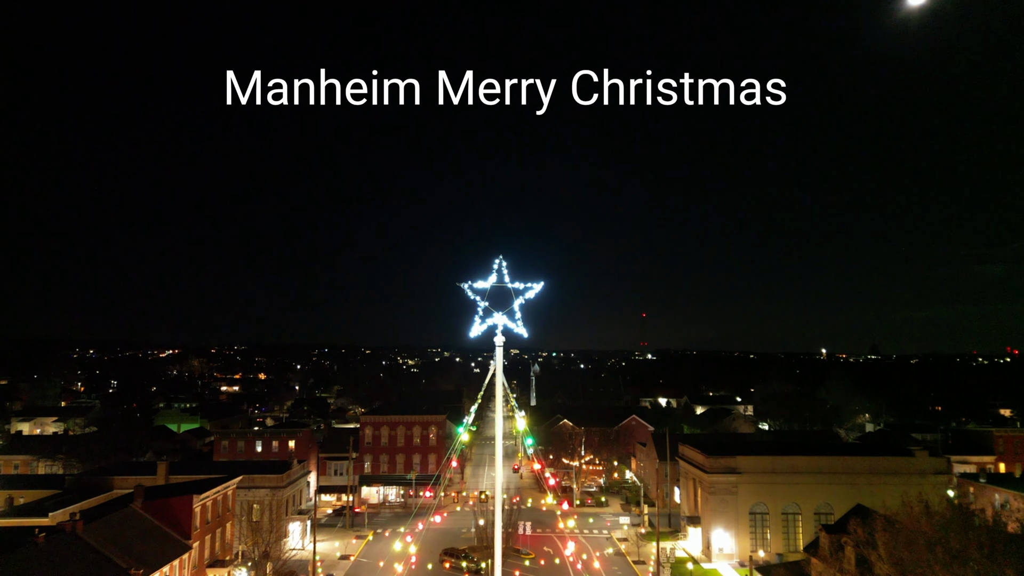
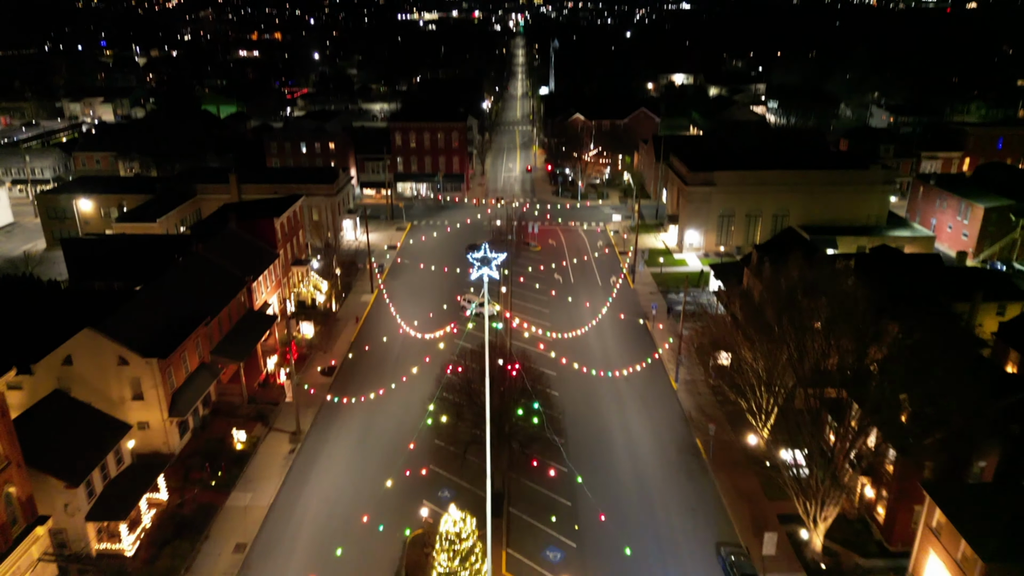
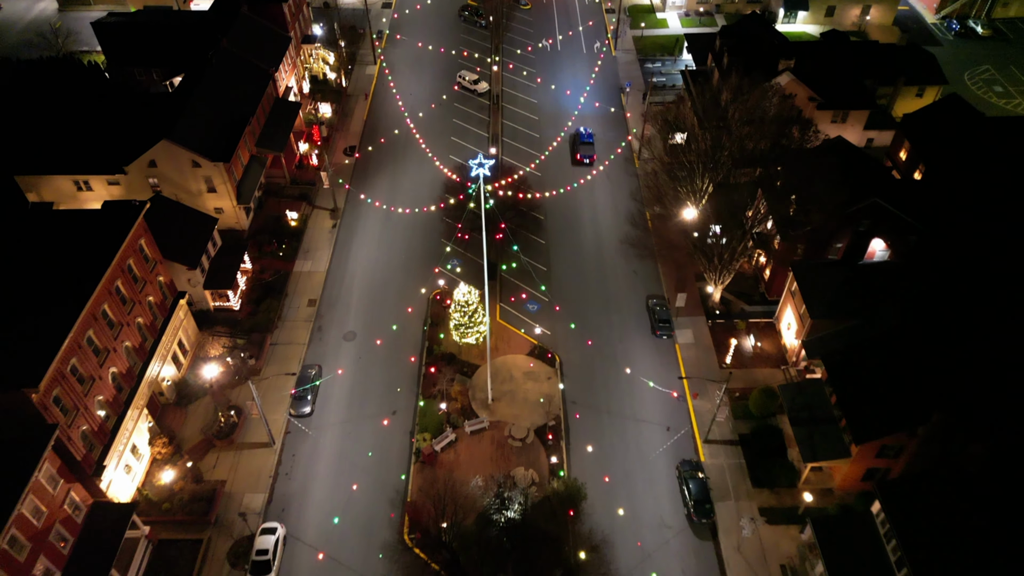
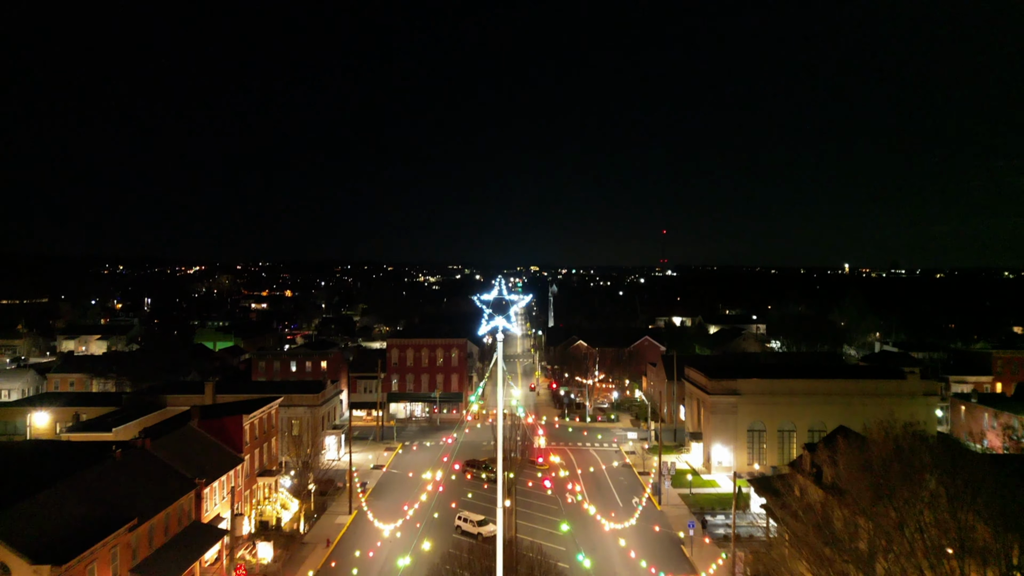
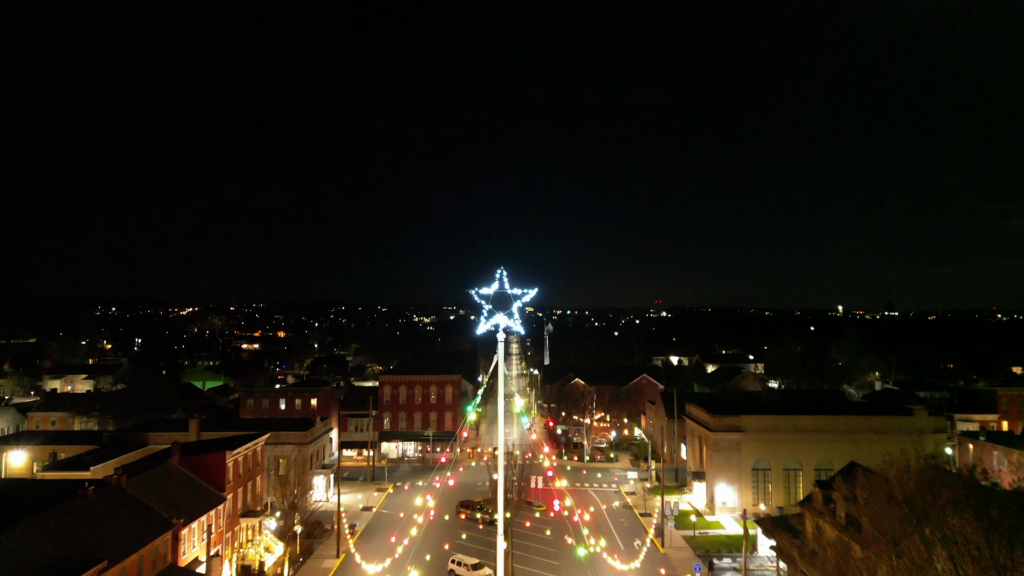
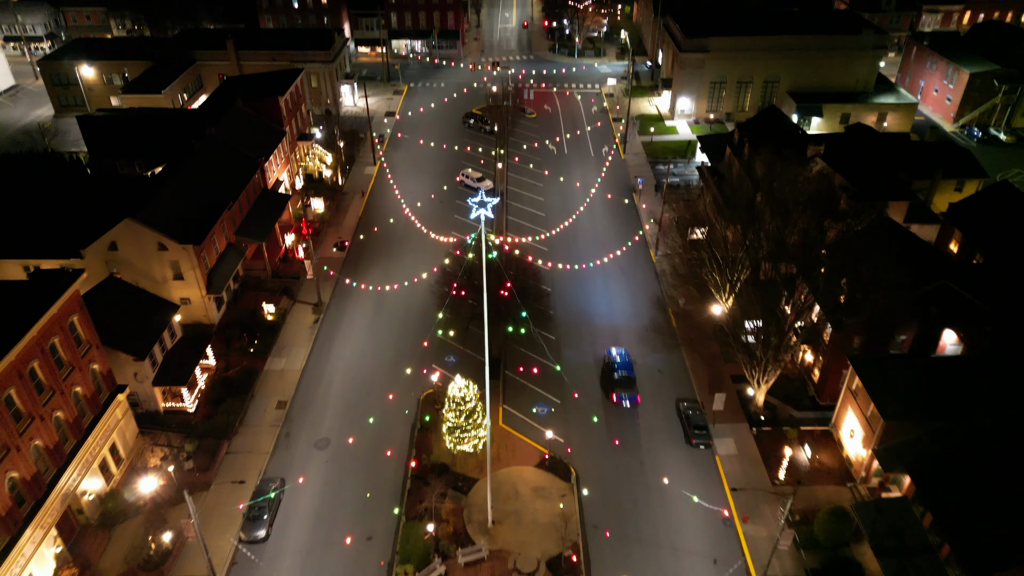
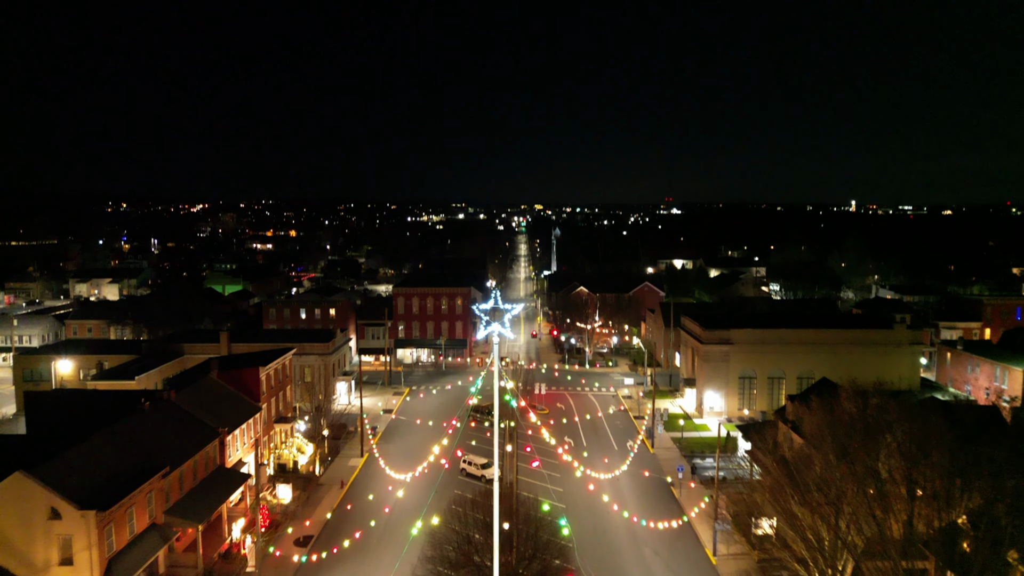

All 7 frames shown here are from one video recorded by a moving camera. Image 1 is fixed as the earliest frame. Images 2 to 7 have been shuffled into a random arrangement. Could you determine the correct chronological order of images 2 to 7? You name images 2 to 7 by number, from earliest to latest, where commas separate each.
5, 4, 7, 2, 6, 3
